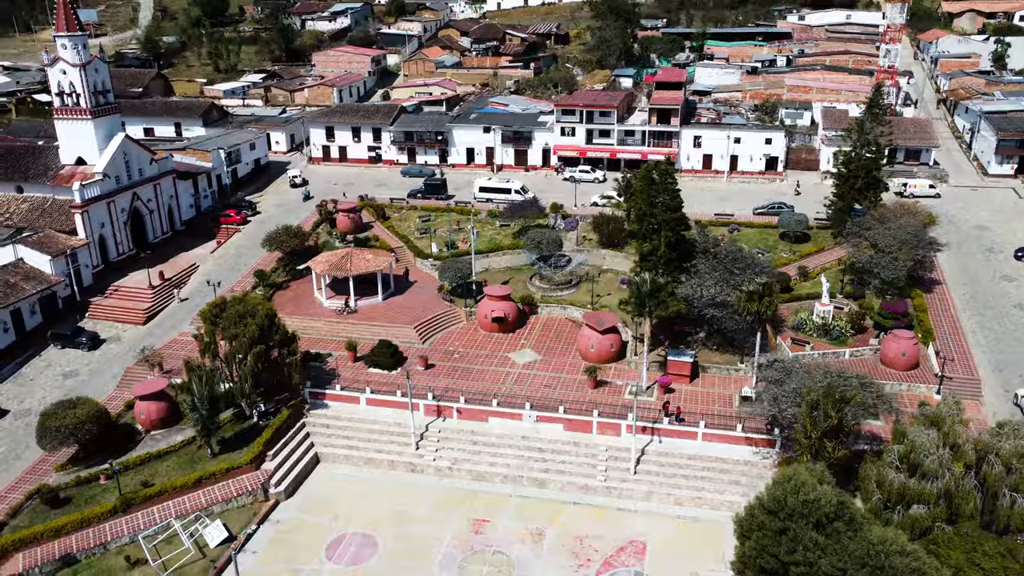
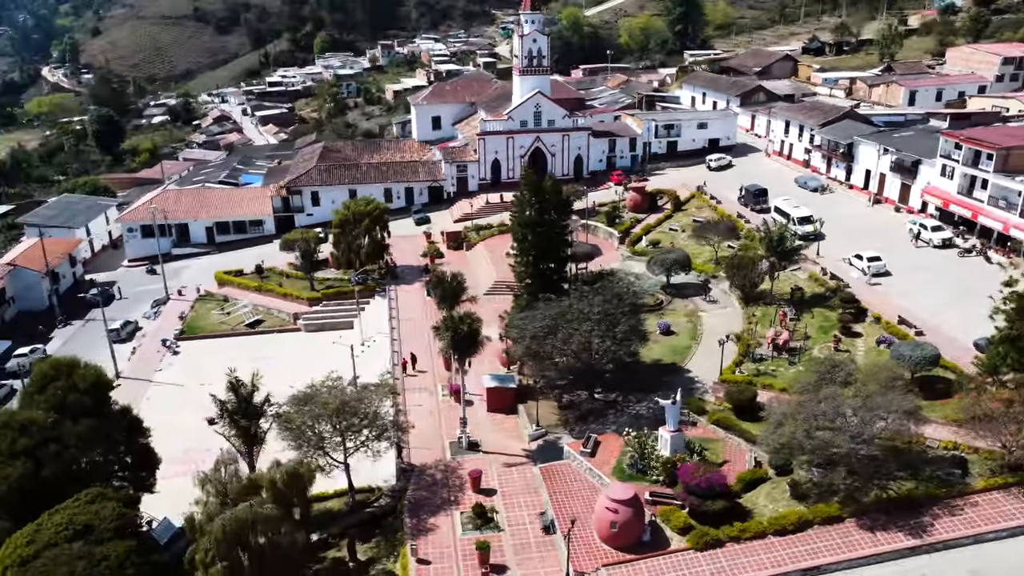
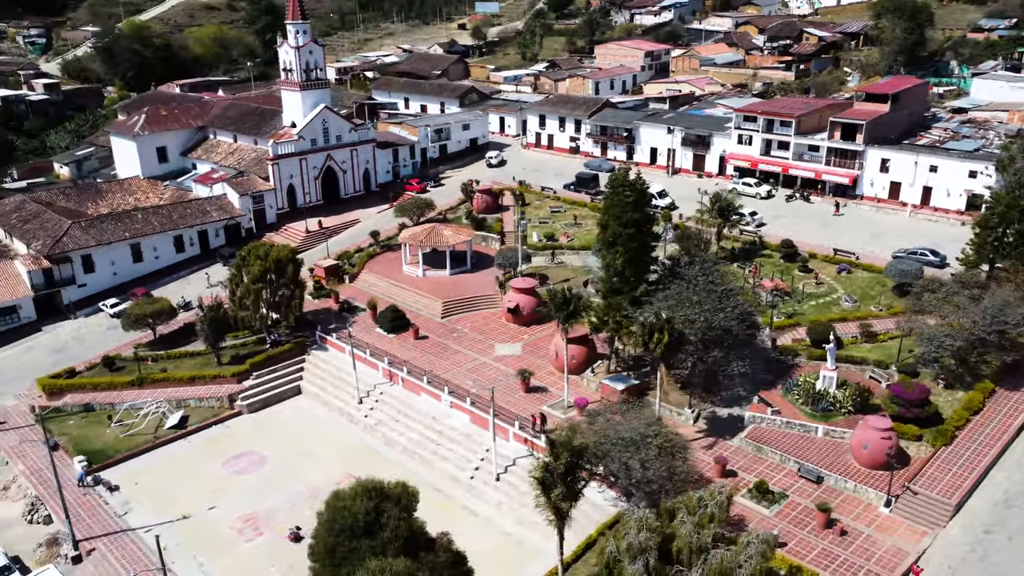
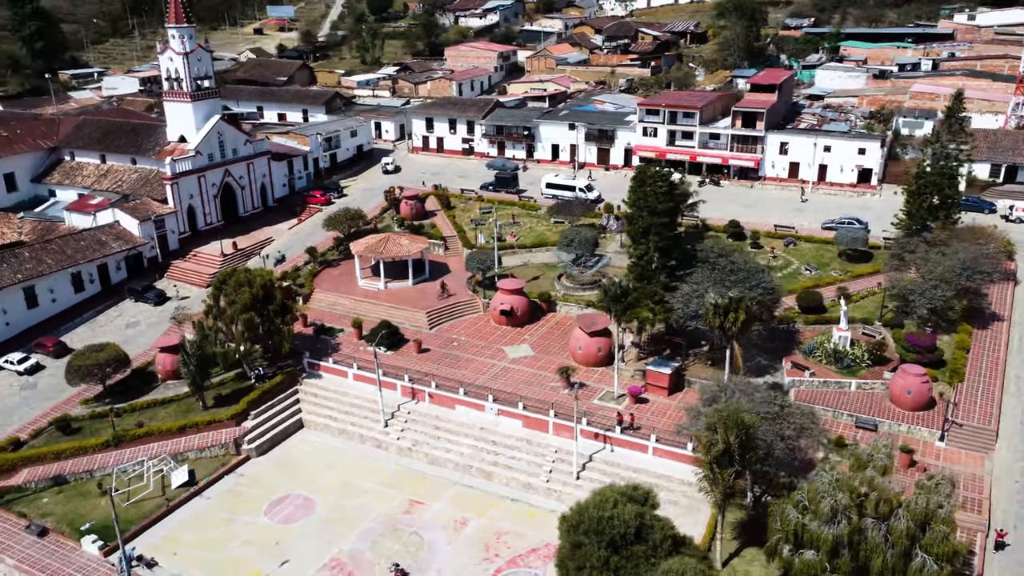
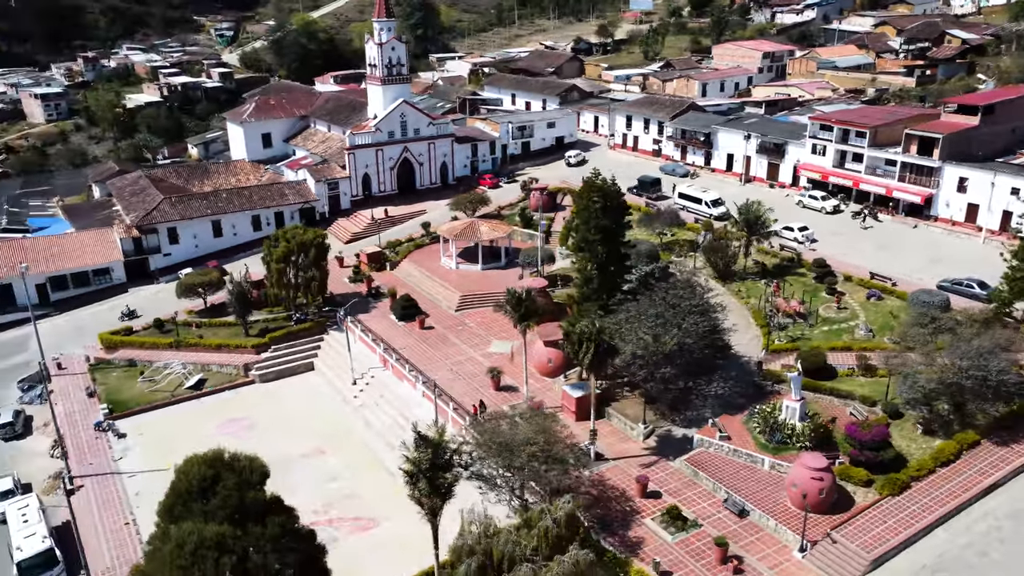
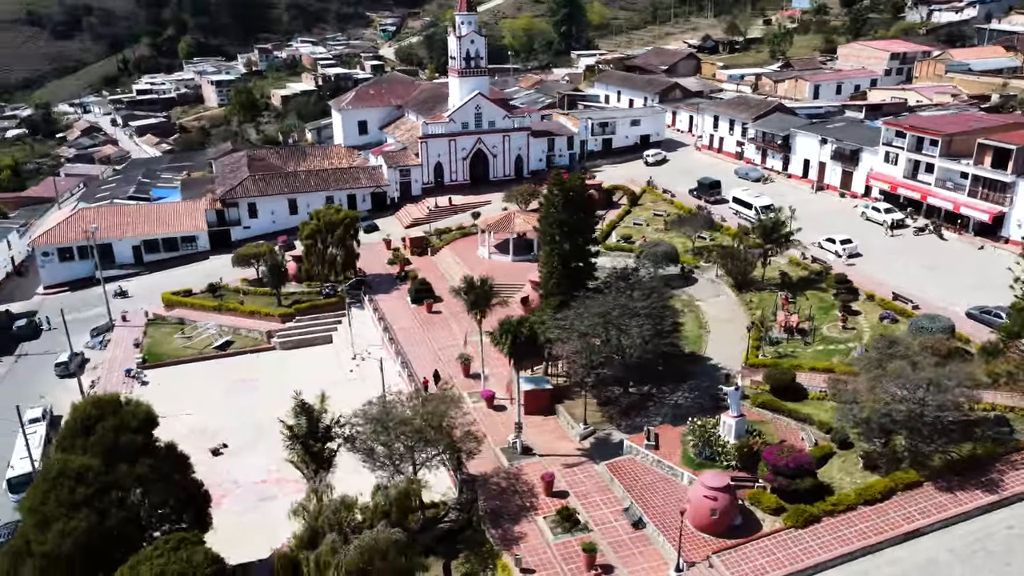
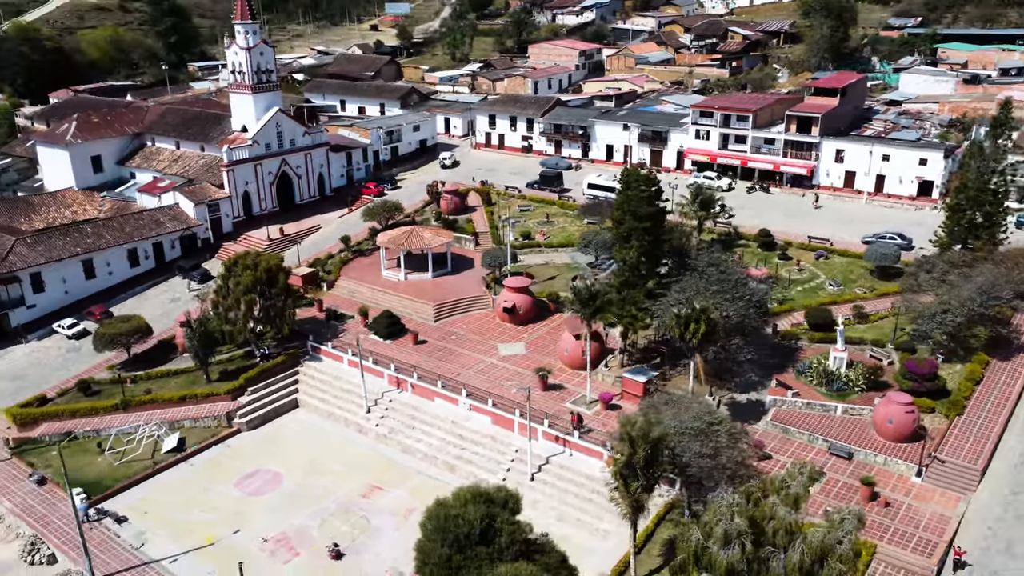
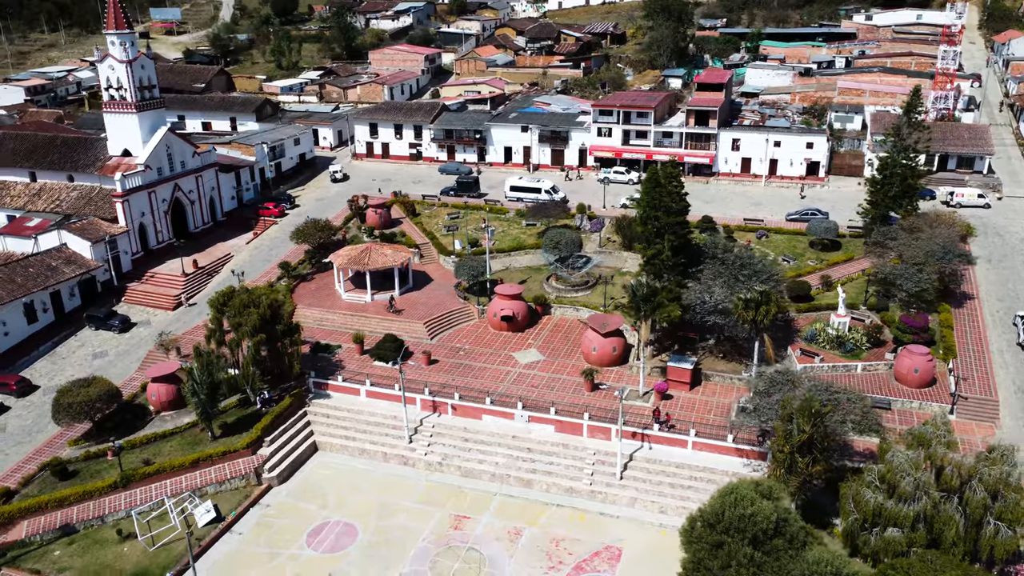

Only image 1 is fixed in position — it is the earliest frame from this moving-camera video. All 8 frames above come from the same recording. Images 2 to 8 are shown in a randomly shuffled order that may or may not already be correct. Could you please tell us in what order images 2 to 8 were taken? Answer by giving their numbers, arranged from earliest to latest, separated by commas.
8, 4, 7, 3, 5, 6, 2
